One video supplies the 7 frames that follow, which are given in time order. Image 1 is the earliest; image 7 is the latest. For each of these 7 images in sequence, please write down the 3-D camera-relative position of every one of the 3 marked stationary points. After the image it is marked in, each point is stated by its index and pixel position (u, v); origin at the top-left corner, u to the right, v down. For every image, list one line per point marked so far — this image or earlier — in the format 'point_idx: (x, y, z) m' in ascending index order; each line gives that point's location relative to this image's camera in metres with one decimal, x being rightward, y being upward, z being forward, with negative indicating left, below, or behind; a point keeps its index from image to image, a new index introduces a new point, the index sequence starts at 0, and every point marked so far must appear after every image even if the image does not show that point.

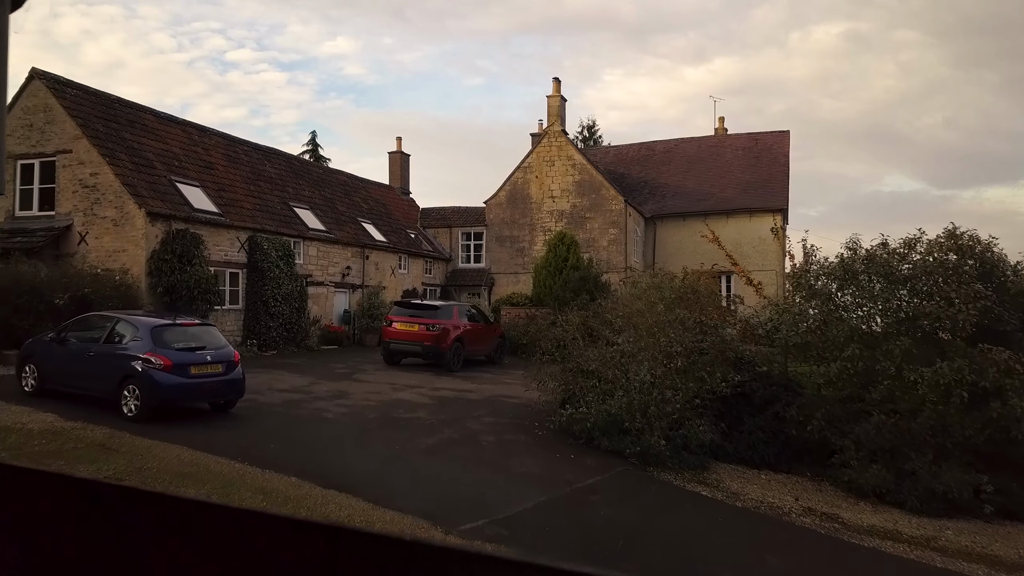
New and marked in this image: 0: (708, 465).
0: (+3.2, -2.9, +8.8) m
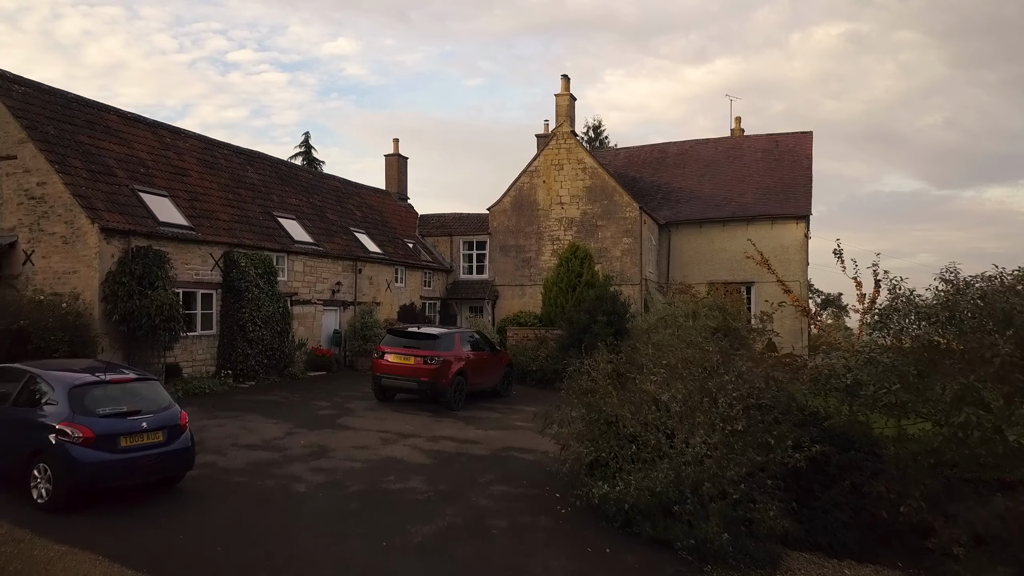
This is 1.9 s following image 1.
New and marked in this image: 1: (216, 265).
0: (+3.5, -3.5, +7.0) m
1: (-8.0, +0.6, +14.4) m
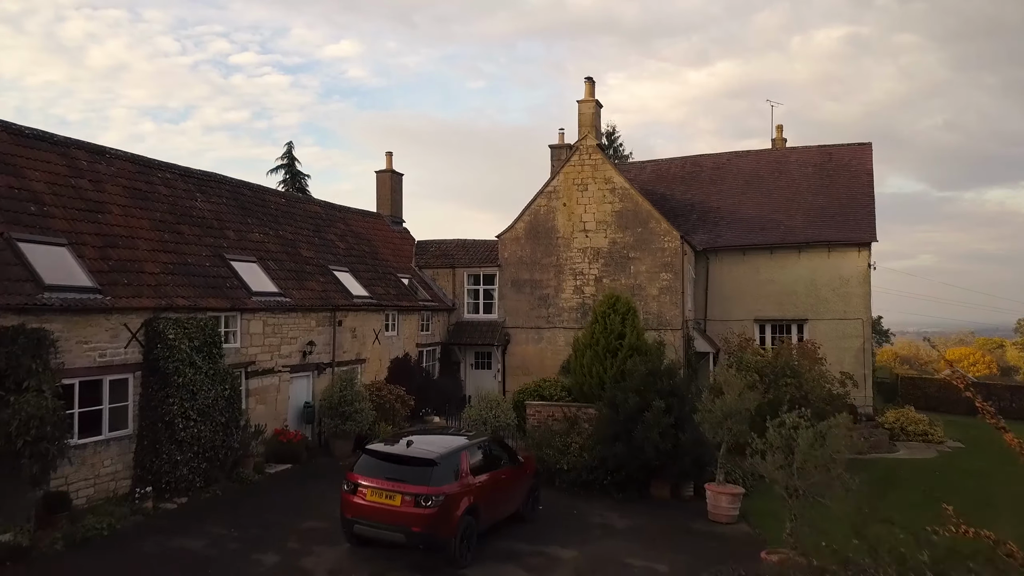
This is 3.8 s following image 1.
0: (+4.0, -5.1, +3.0) m
1: (-7.4, -1.0, +10.5) m
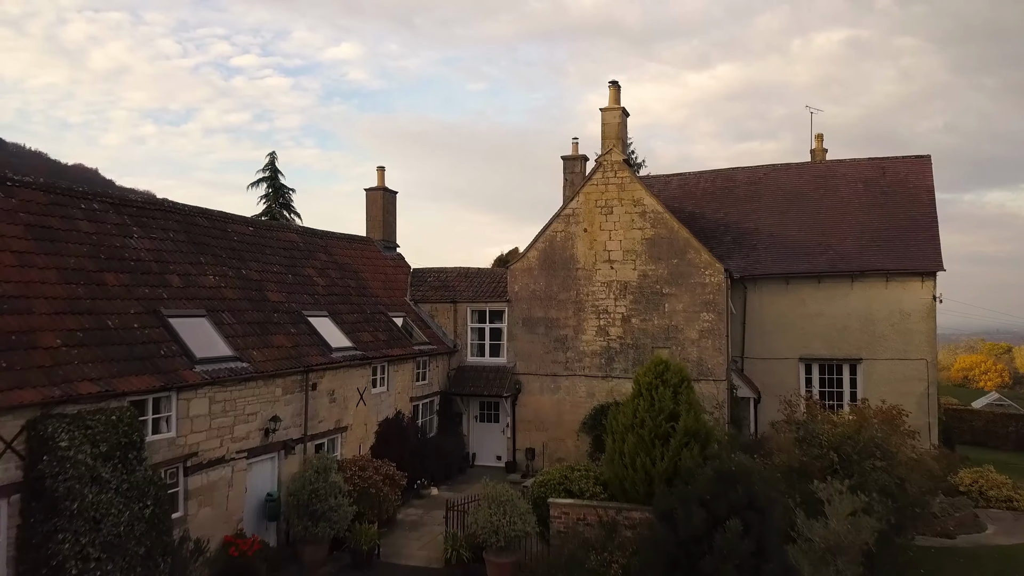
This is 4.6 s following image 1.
0: (+4.4, -6.4, 0.0) m
1: (-7.1, -2.3, +7.5) m
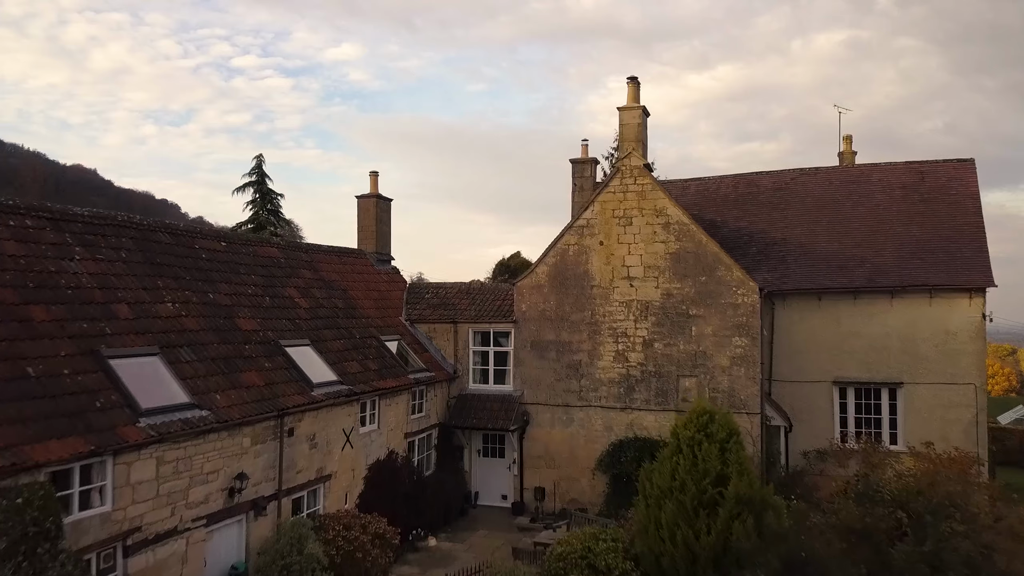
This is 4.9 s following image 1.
0: (+4.6, -6.9, -1.9) m
1: (-6.9, -2.9, +5.6) m
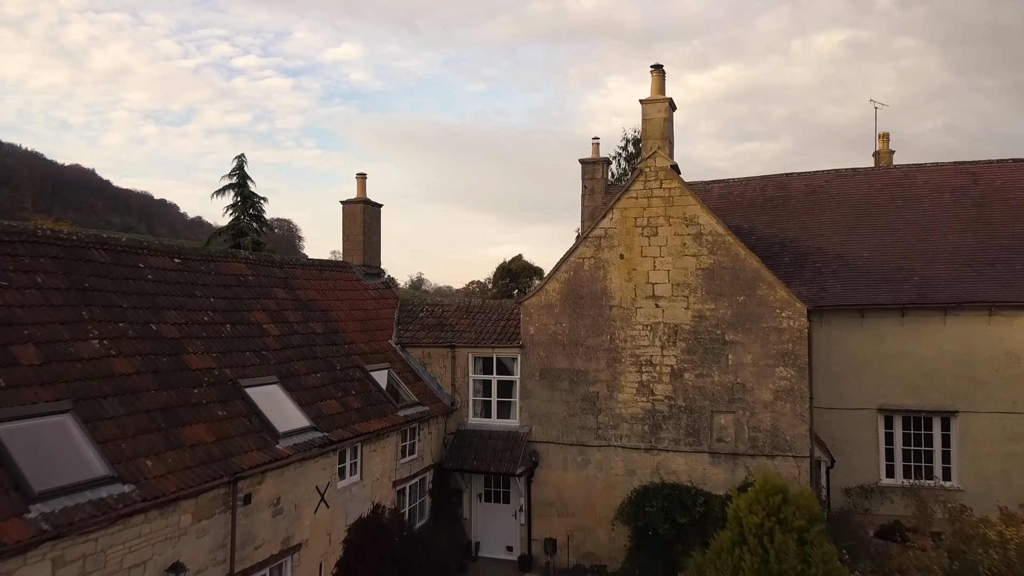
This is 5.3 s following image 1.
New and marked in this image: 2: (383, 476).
0: (+4.7, -7.4, -3.9) m
1: (-6.7, -3.4, +3.6) m
2: (-2.8, -4.1, +11.7) m
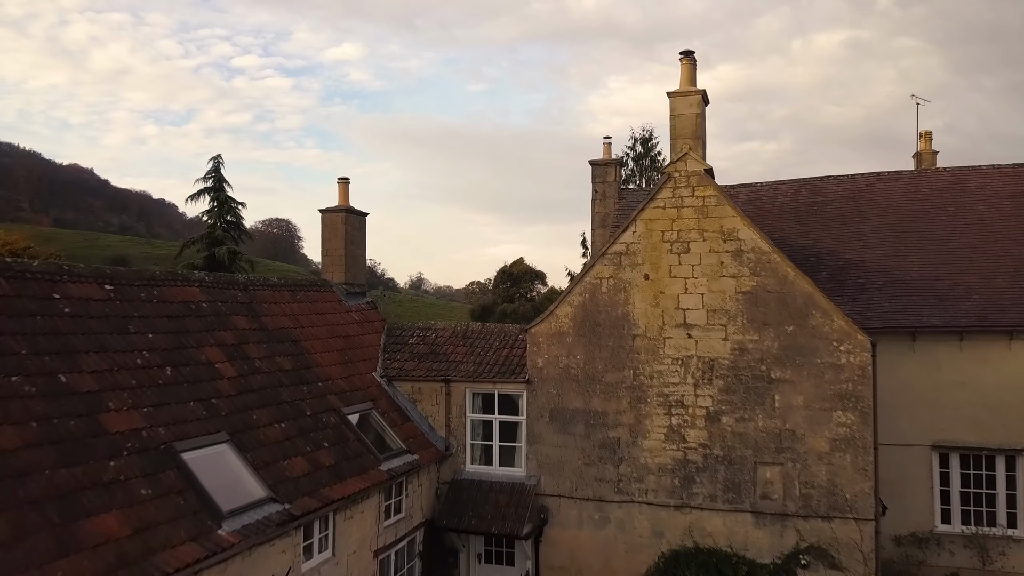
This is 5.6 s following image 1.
0: (+4.8, -8.0, -6.0) m
1: (-6.6, -3.9, +1.5) m
2: (-2.7, -4.7, +9.7) m
